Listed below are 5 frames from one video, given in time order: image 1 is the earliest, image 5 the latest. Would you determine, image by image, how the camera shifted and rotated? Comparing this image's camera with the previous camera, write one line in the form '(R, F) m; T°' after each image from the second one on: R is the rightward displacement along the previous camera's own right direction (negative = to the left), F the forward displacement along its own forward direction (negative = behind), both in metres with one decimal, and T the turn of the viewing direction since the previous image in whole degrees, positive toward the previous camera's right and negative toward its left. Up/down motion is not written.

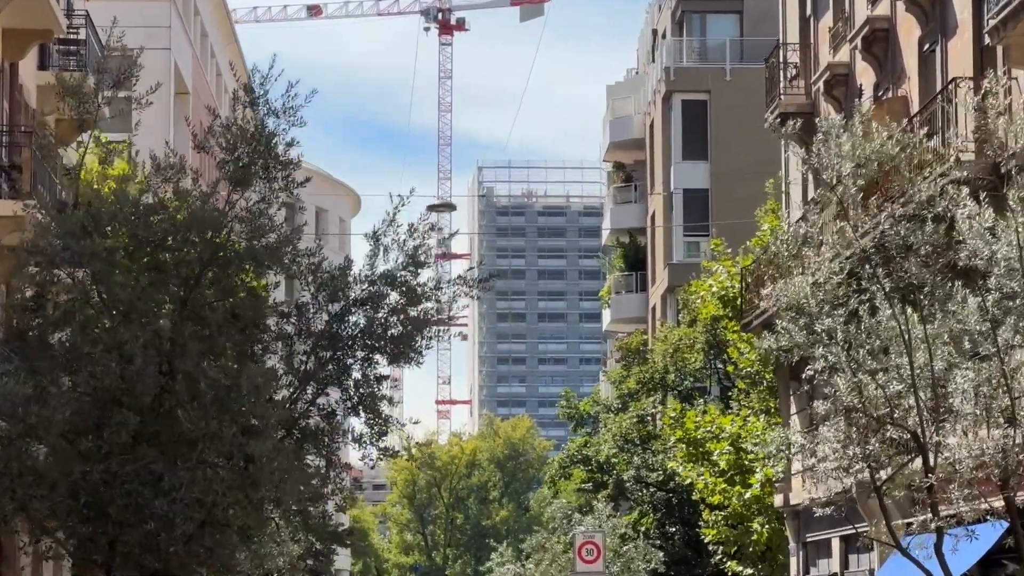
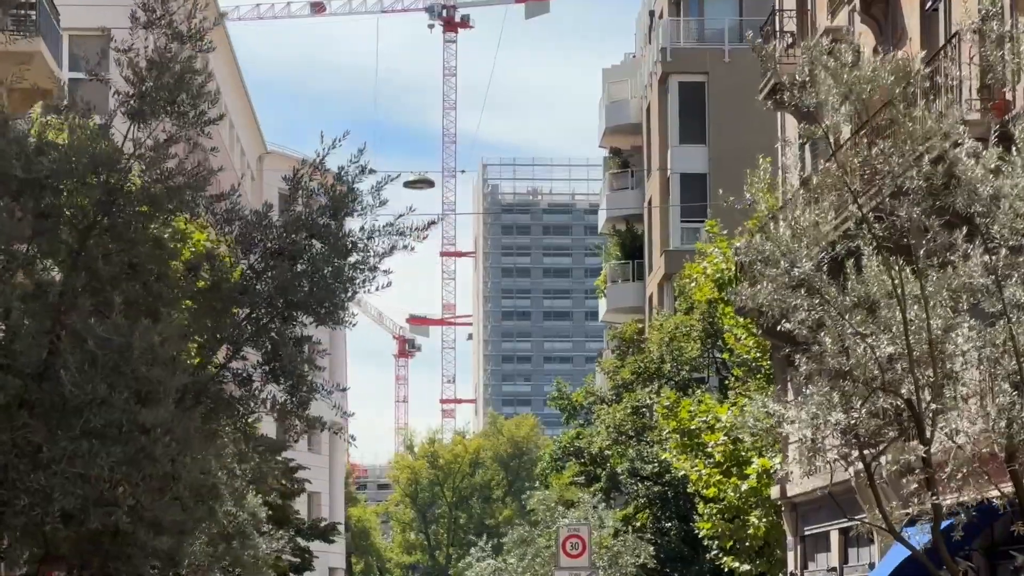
(+0.5, +1.9) m; 0°
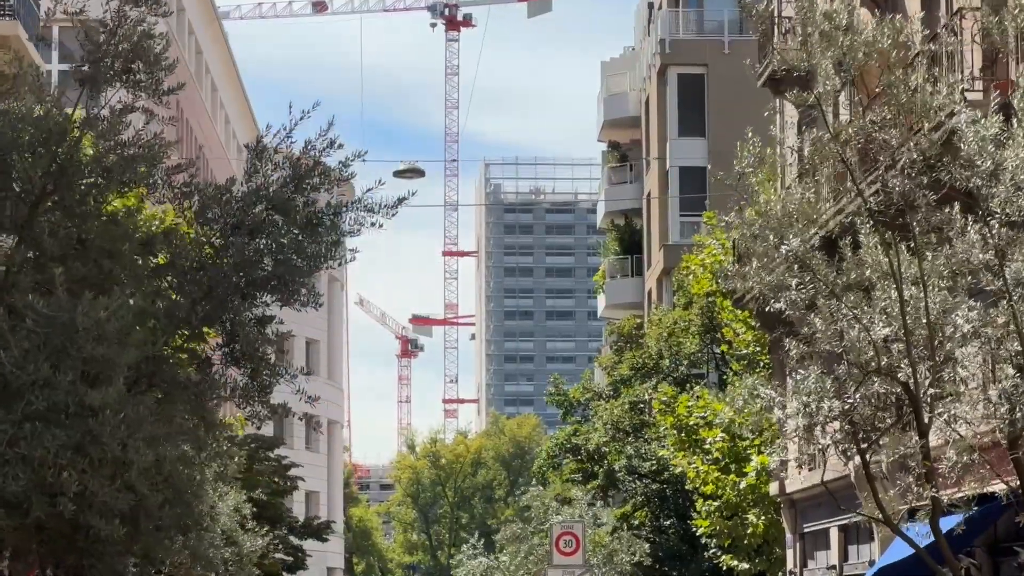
(+0.2, +0.8) m; 0°
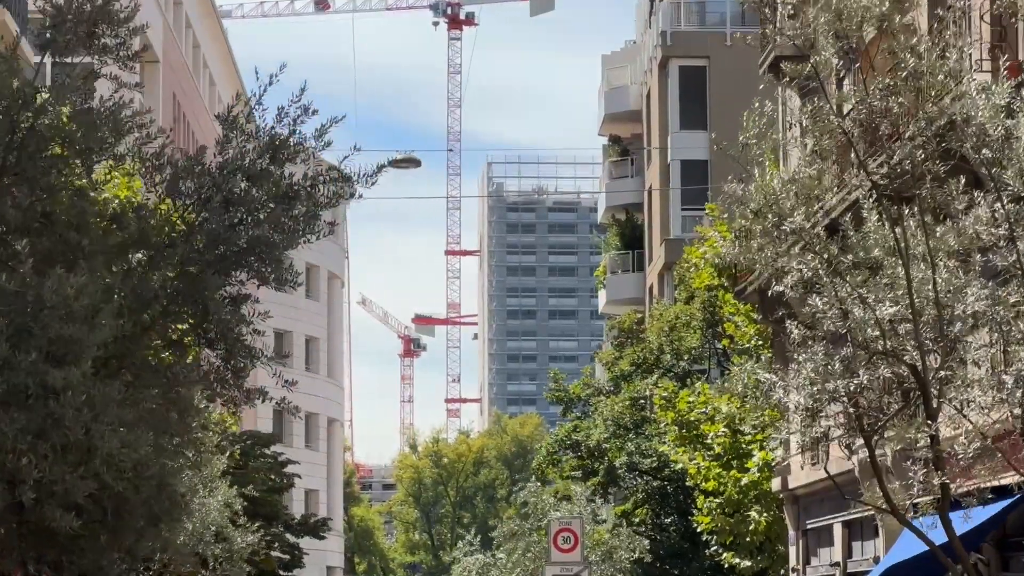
(+0.1, +0.7) m; 0°
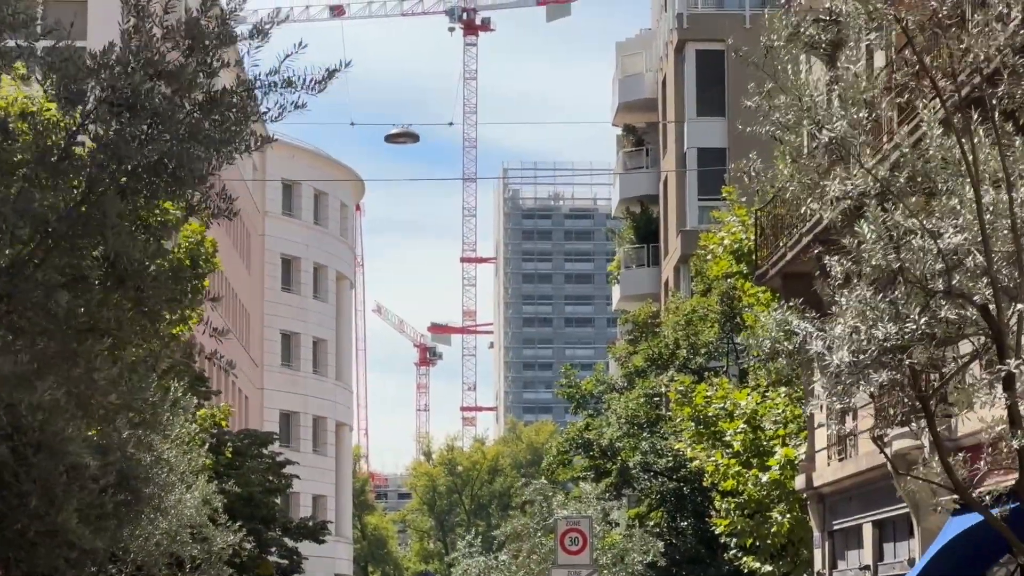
(+0.2, +2.3) m; -1°
